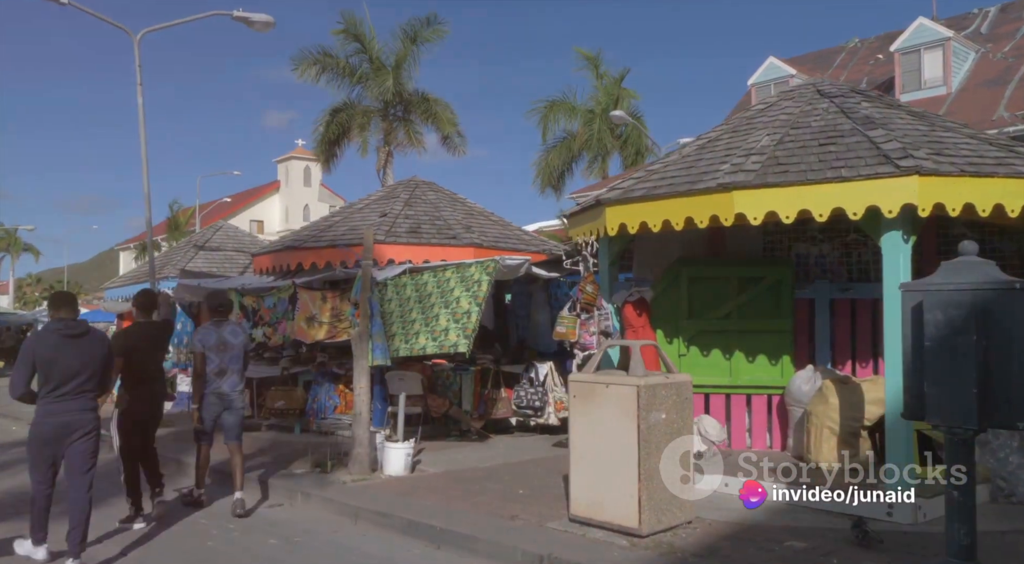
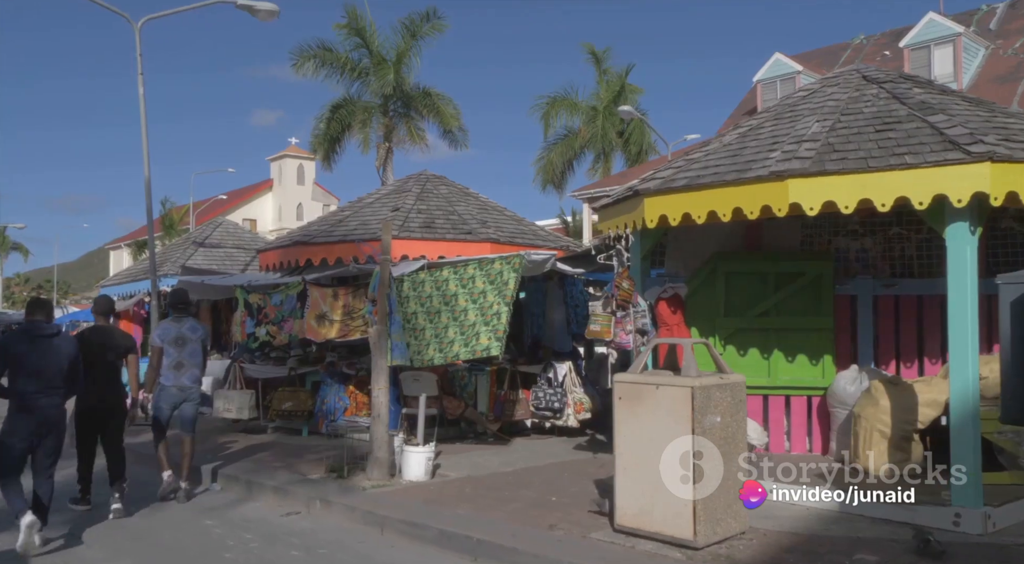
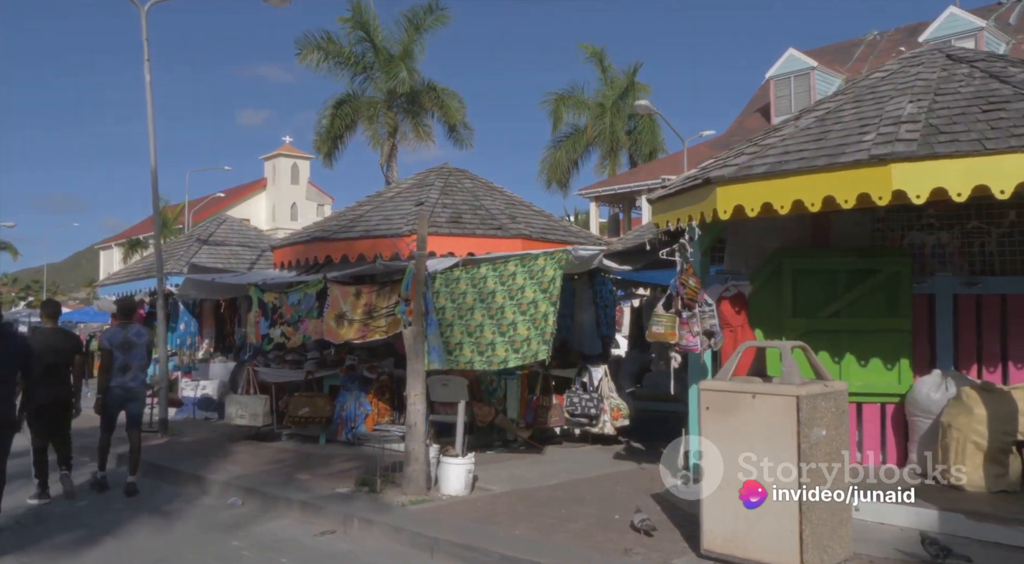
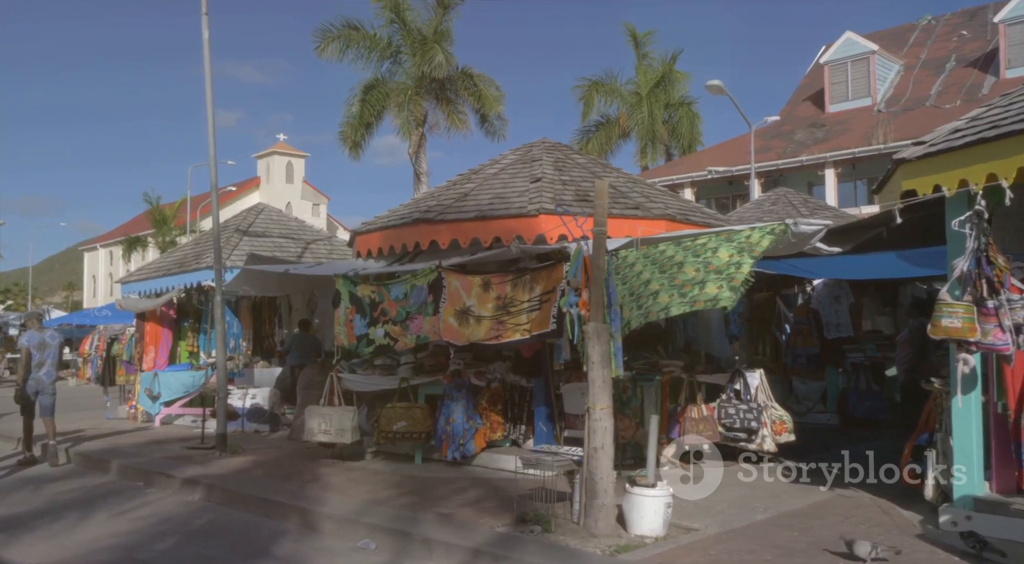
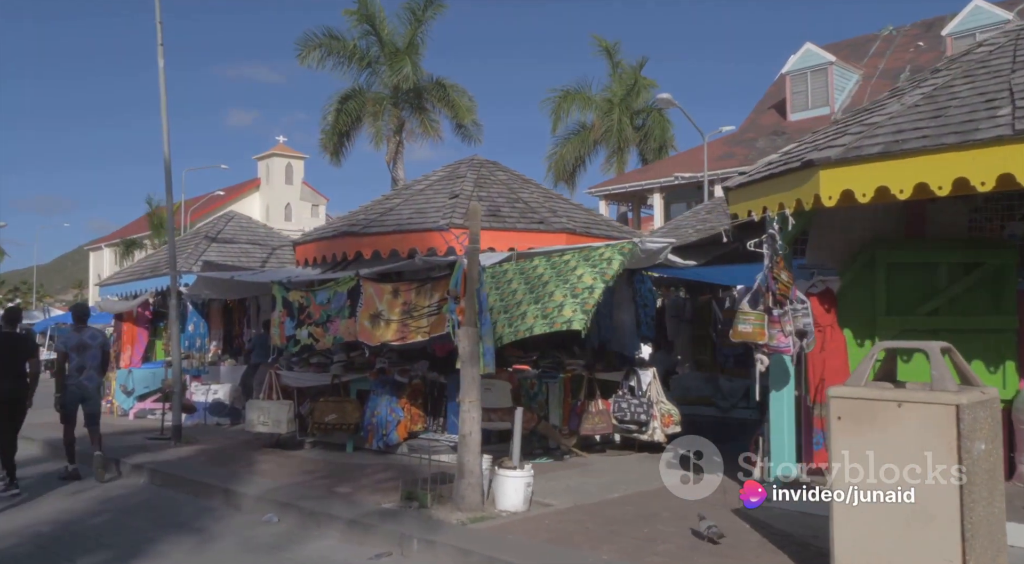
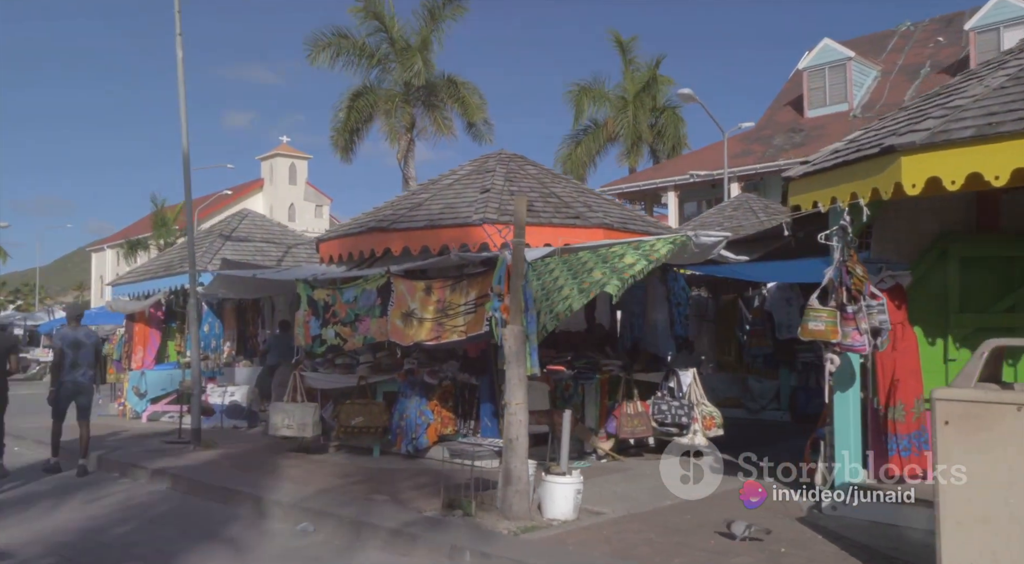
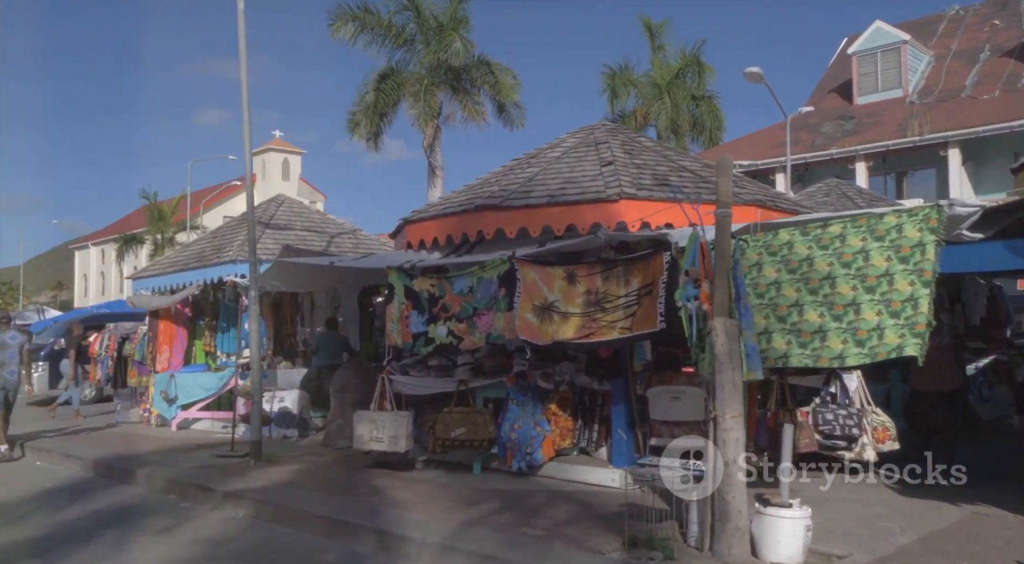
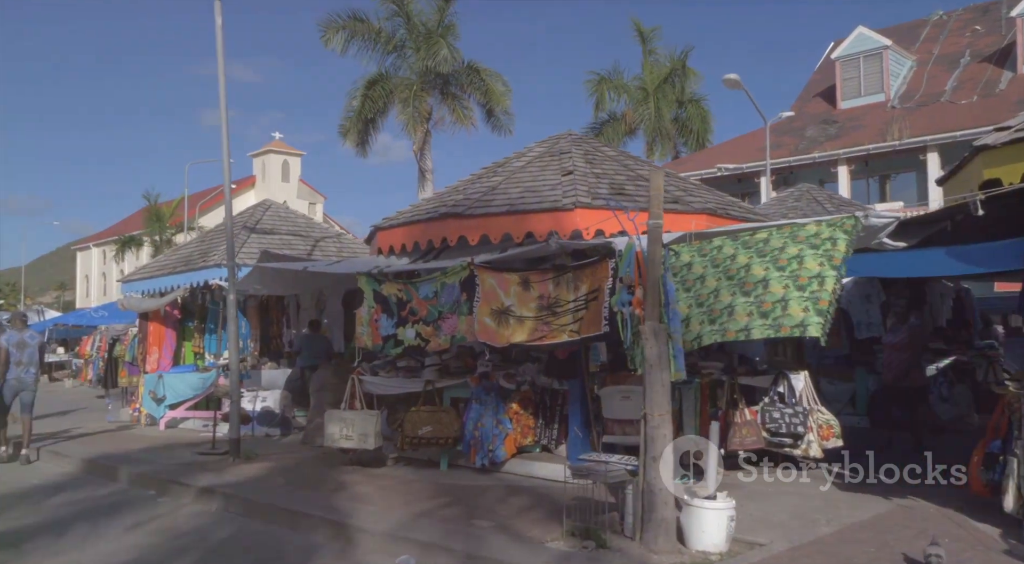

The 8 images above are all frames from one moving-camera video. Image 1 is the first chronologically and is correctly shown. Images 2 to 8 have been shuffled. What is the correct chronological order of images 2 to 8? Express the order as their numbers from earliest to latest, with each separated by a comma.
2, 3, 5, 6, 4, 8, 7
